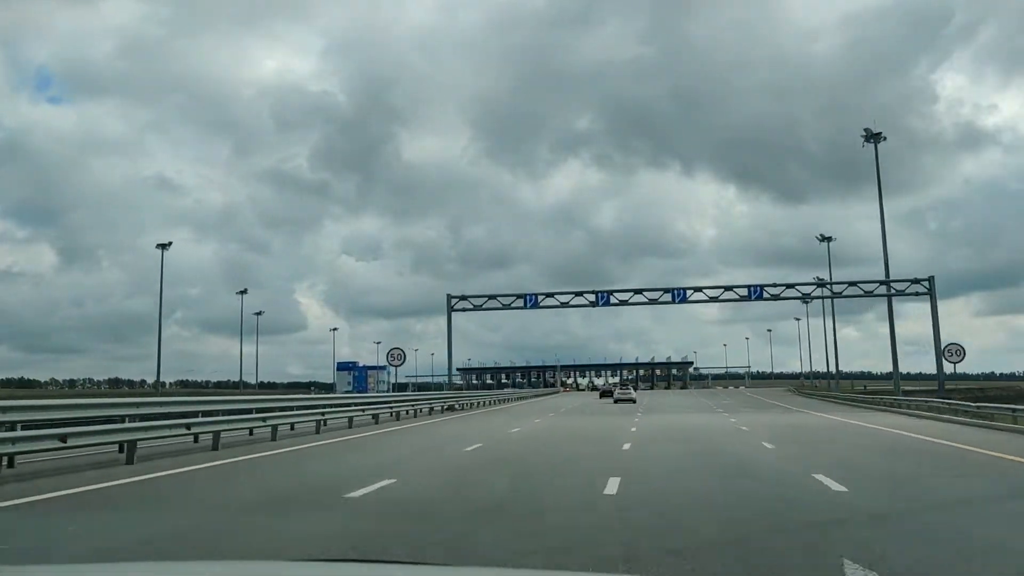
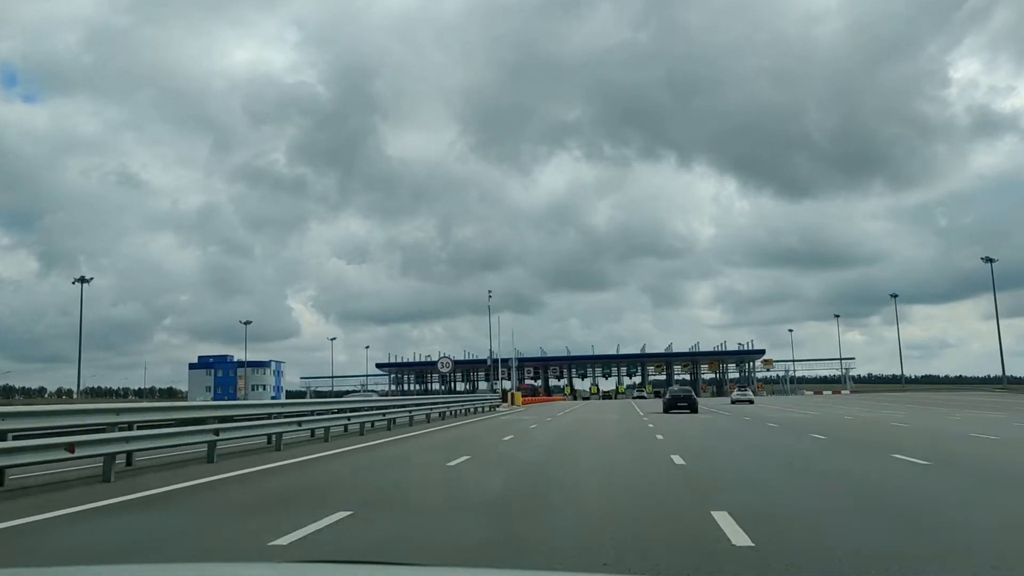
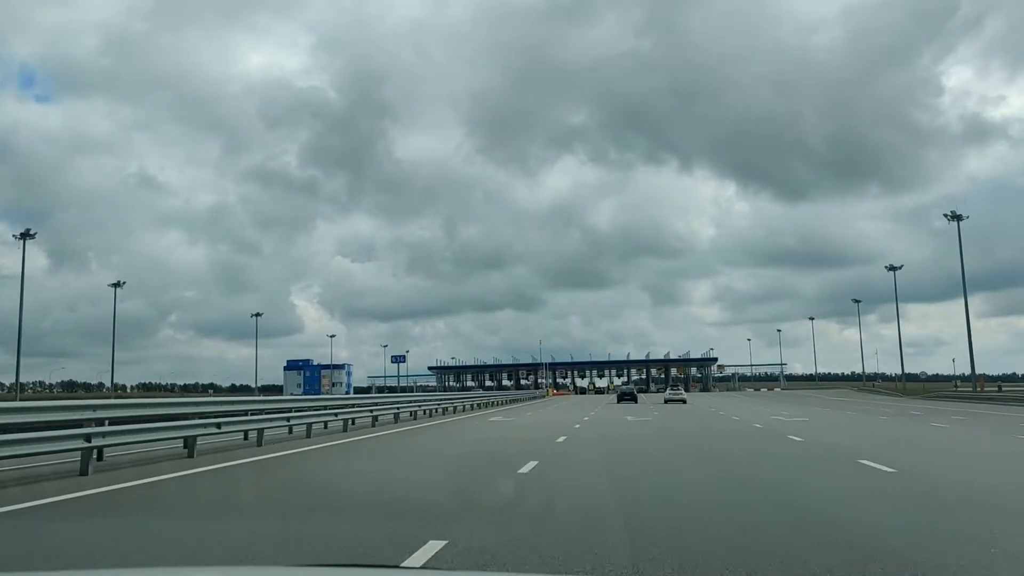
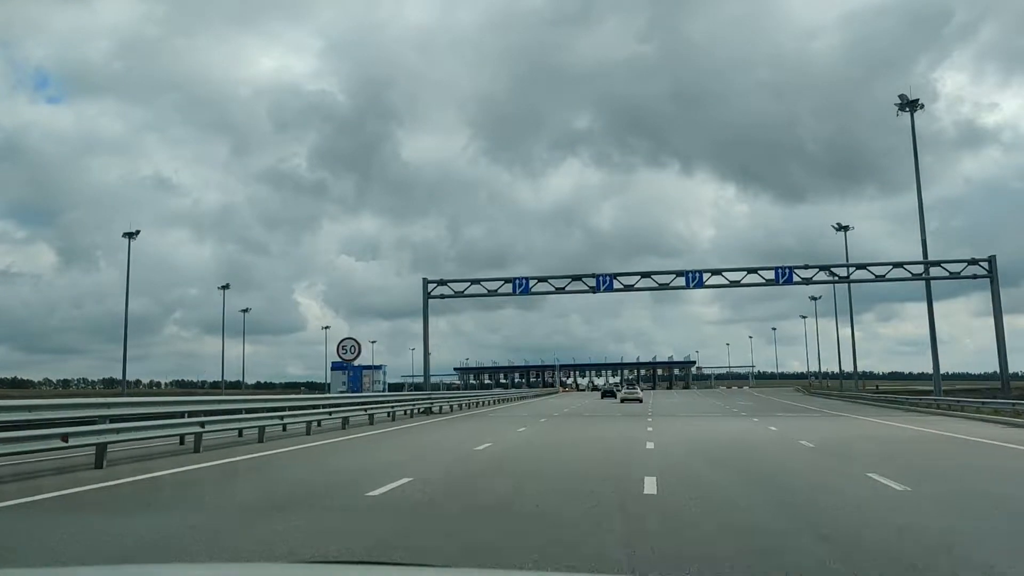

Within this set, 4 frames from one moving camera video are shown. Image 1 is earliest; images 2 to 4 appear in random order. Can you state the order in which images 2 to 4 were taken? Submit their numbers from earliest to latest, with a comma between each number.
4, 3, 2
